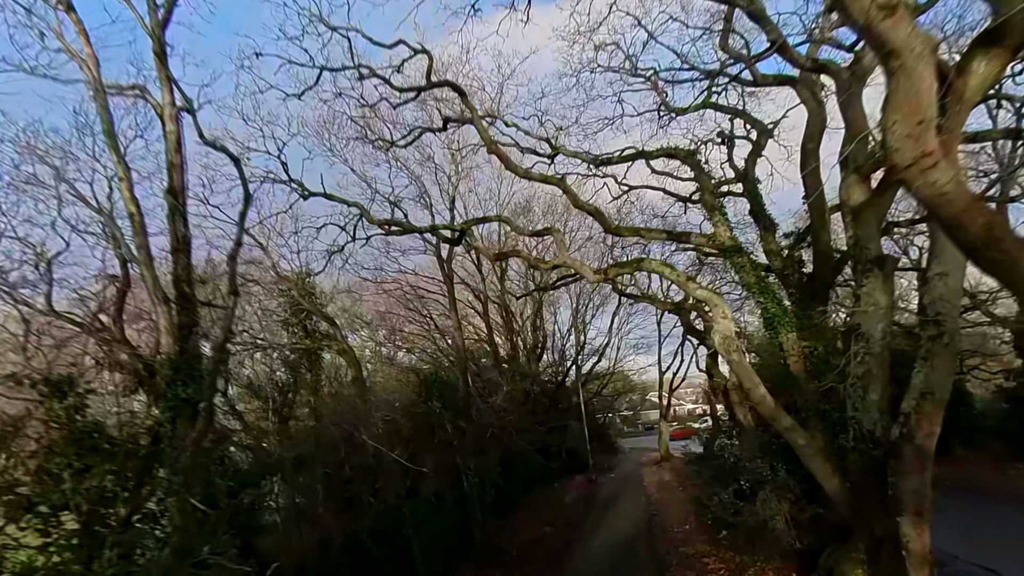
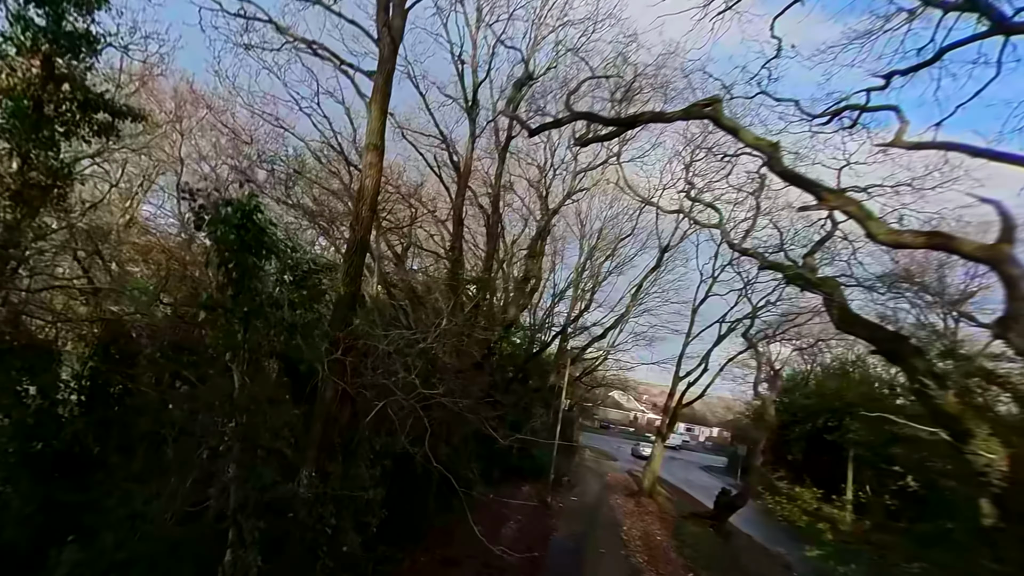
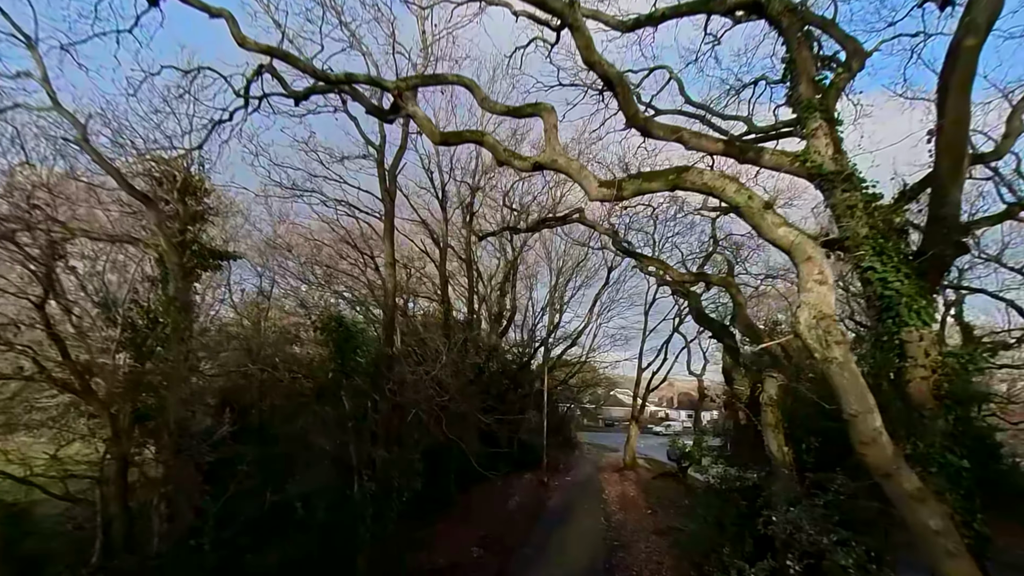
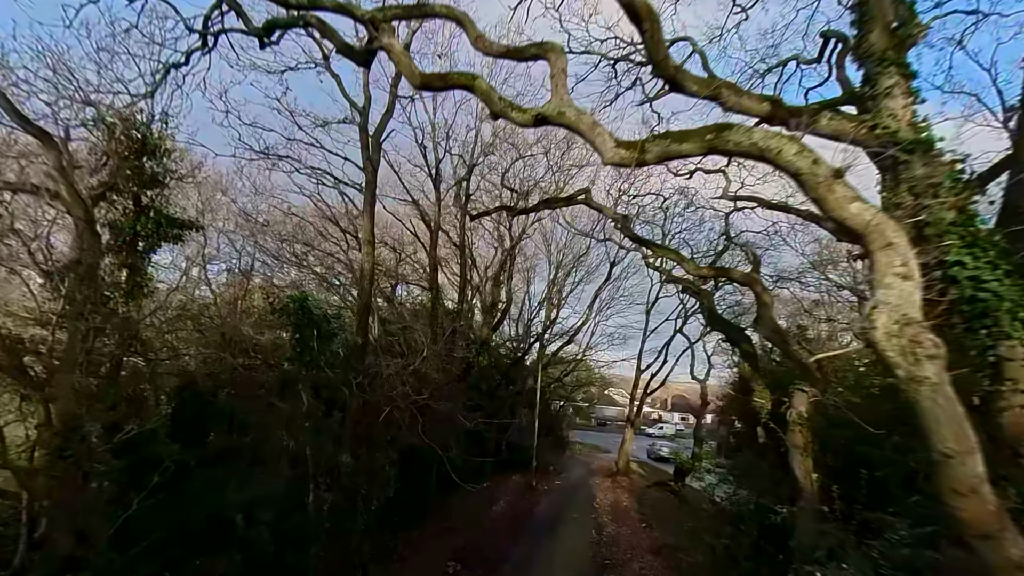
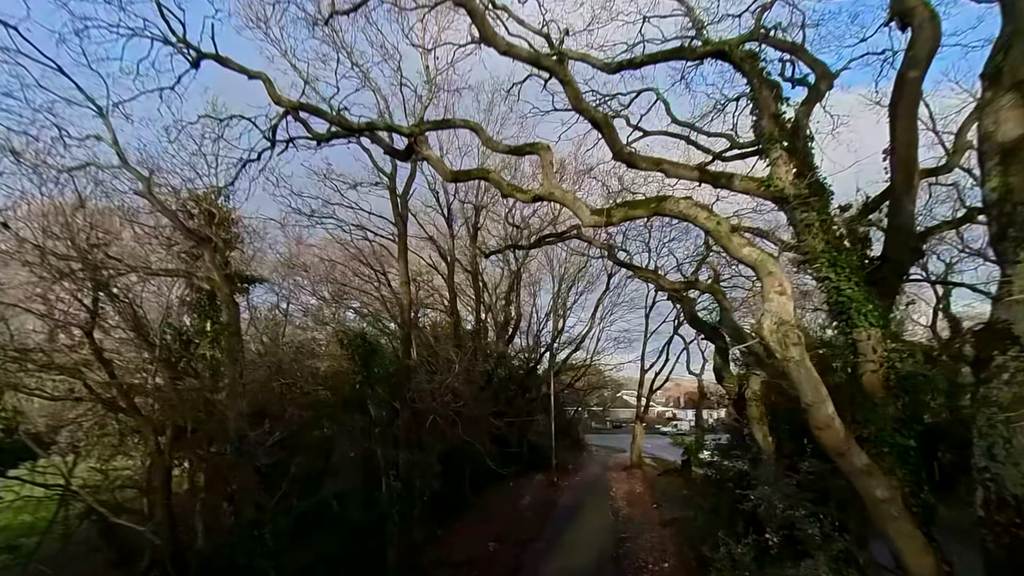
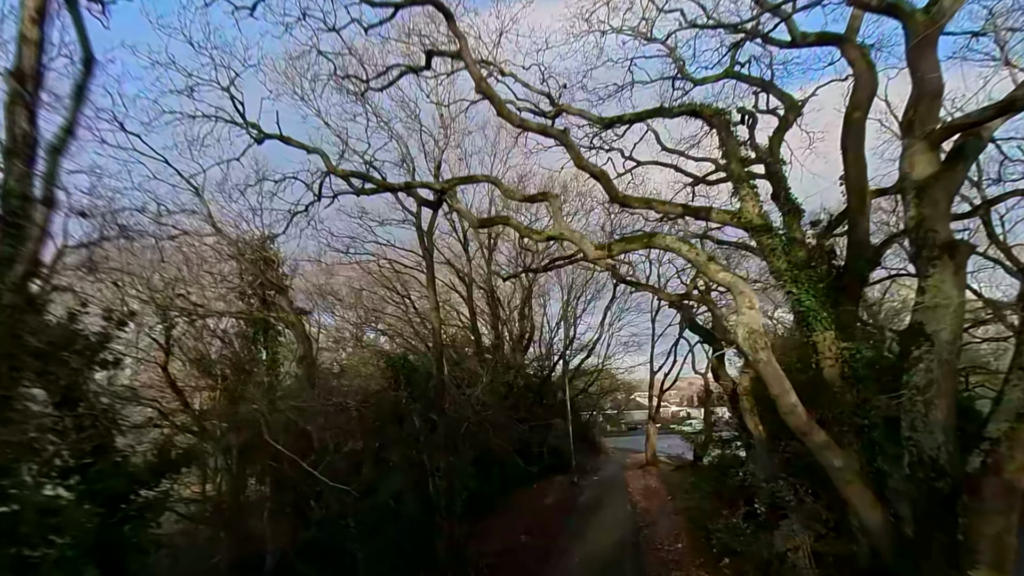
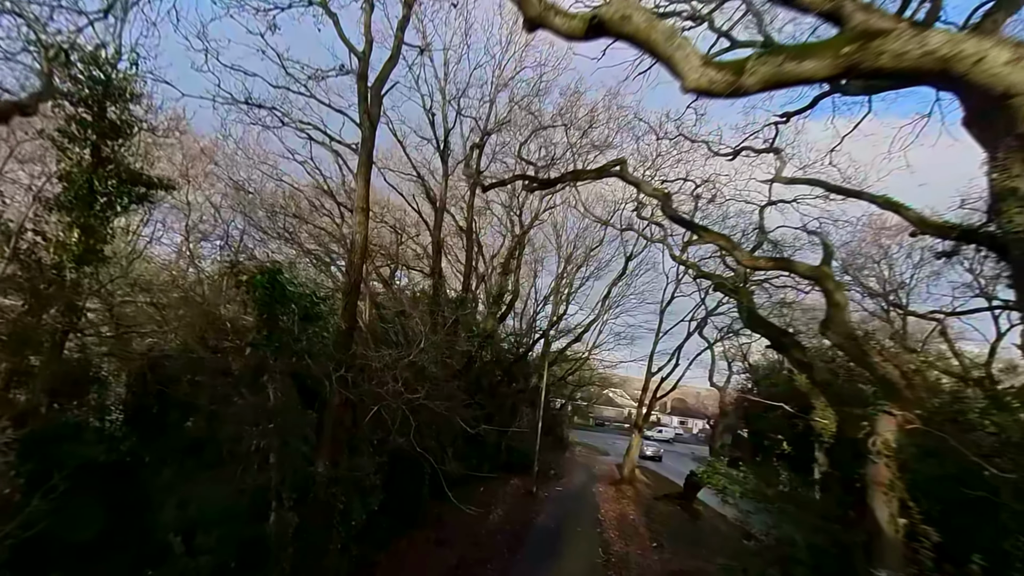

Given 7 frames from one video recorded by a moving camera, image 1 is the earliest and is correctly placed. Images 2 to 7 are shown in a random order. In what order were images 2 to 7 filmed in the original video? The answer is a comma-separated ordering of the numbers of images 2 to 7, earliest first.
6, 5, 3, 4, 7, 2
